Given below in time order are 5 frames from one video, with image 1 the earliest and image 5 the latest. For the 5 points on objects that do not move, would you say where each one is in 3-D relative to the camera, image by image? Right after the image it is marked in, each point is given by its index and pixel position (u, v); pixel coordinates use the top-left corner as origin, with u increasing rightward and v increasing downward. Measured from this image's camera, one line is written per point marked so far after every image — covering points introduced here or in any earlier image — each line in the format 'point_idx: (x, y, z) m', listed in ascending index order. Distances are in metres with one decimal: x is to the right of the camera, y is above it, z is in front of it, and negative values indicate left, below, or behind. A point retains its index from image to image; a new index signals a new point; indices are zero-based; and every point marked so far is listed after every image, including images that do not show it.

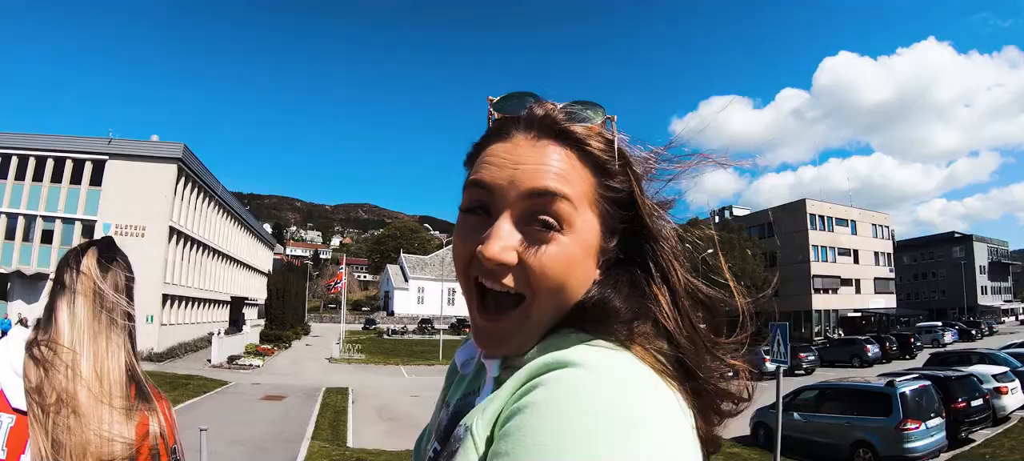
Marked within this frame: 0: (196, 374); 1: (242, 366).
0: (-8.8, -4.1, +16.0) m
1: (-8.8, -4.5, +18.5) m
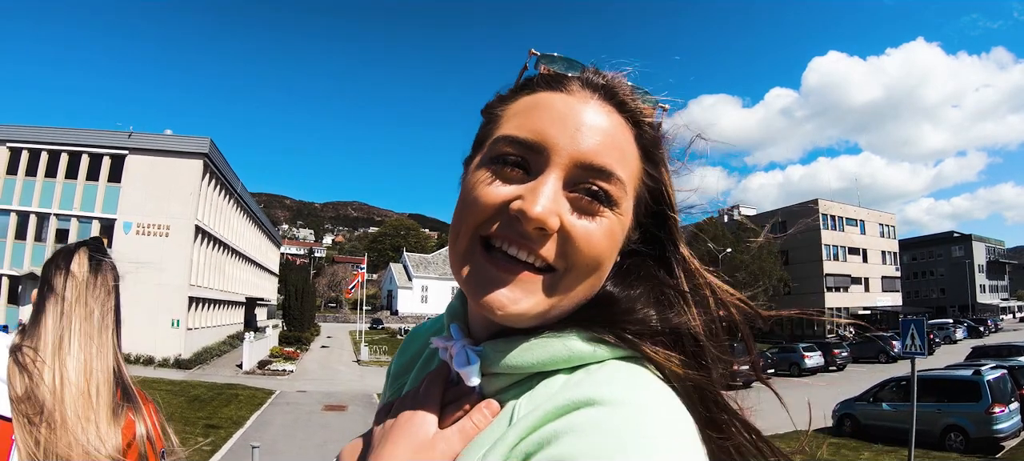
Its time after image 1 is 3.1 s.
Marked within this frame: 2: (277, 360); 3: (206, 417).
0: (-7.4, -4.1, +15.2) m
1: (-7.5, -4.5, +17.8) m
2: (-8.1, -4.5, +19.3) m
3: (-5.1, -3.2, +9.4) m
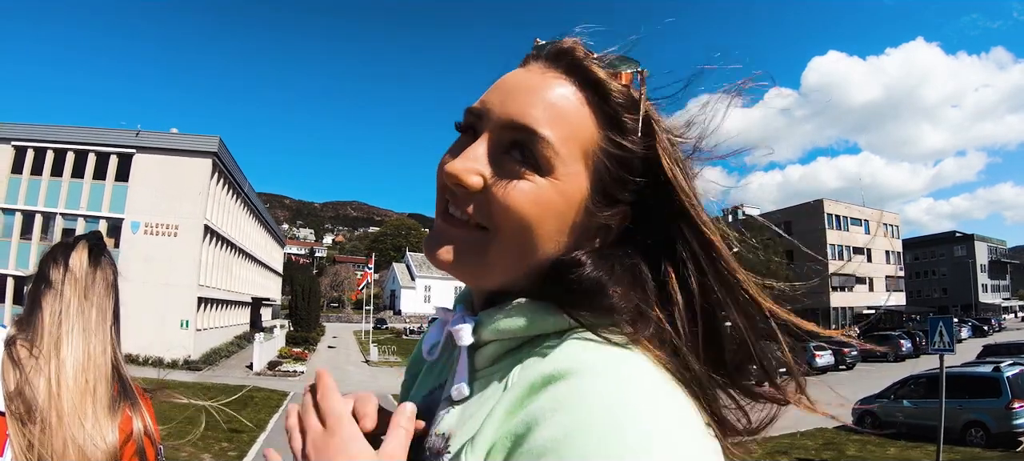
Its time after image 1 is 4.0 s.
0: (-7.0, -4.1, +15.1) m
1: (-7.1, -4.5, +17.6) m
2: (-7.7, -4.5, +19.1) m
3: (-4.7, -3.2, +9.2) m
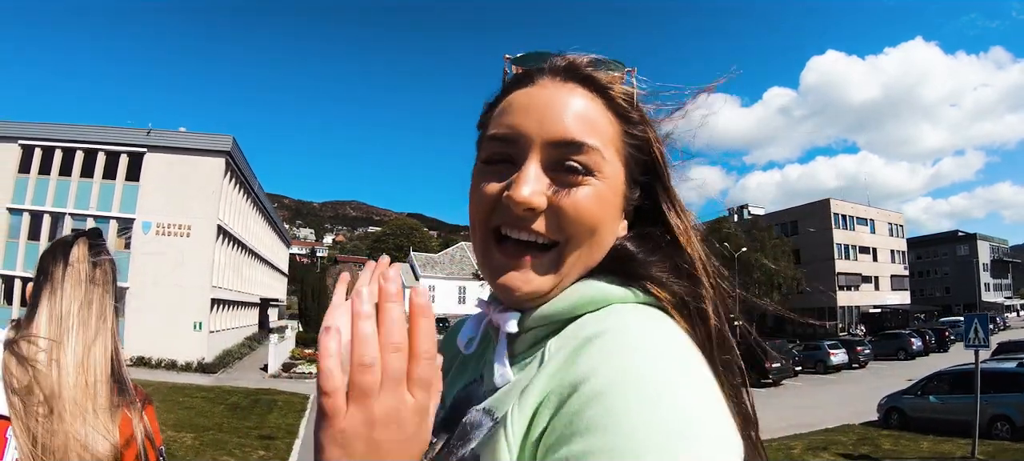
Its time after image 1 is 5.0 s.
0: (-6.5, -4.1, +14.8) m
1: (-6.6, -4.5, +17.3) m
2: (-7.2, -4.5, +18.8) m
3: (-4.1, -3.2, +9.0) m
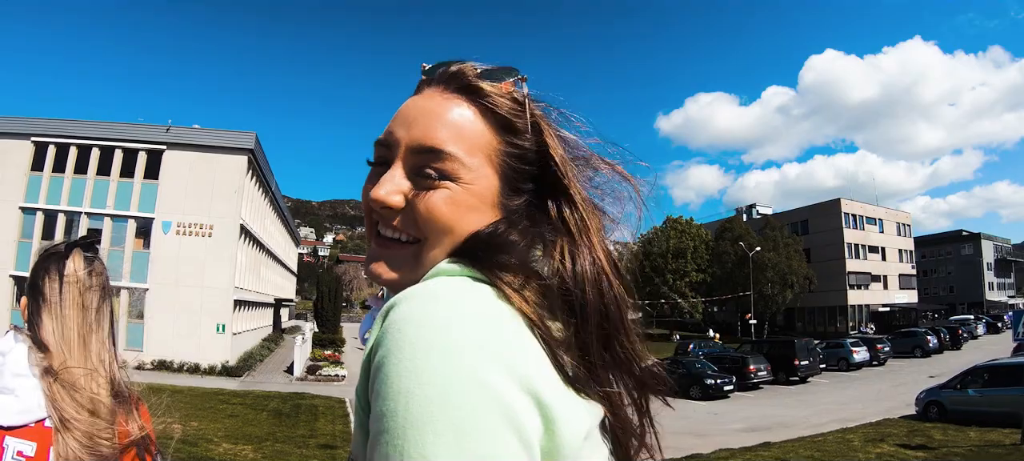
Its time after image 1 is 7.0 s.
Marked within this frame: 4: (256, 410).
0: (-5.6, -4.1, +14.5) m
1: (-5.7, -4.5, +17.0) m
2: (-6.4, -4.5, +18.5) m
3: (-3.2, -3.2, +8.7) m
4: (-4.7, -3.3, +10.2) m
